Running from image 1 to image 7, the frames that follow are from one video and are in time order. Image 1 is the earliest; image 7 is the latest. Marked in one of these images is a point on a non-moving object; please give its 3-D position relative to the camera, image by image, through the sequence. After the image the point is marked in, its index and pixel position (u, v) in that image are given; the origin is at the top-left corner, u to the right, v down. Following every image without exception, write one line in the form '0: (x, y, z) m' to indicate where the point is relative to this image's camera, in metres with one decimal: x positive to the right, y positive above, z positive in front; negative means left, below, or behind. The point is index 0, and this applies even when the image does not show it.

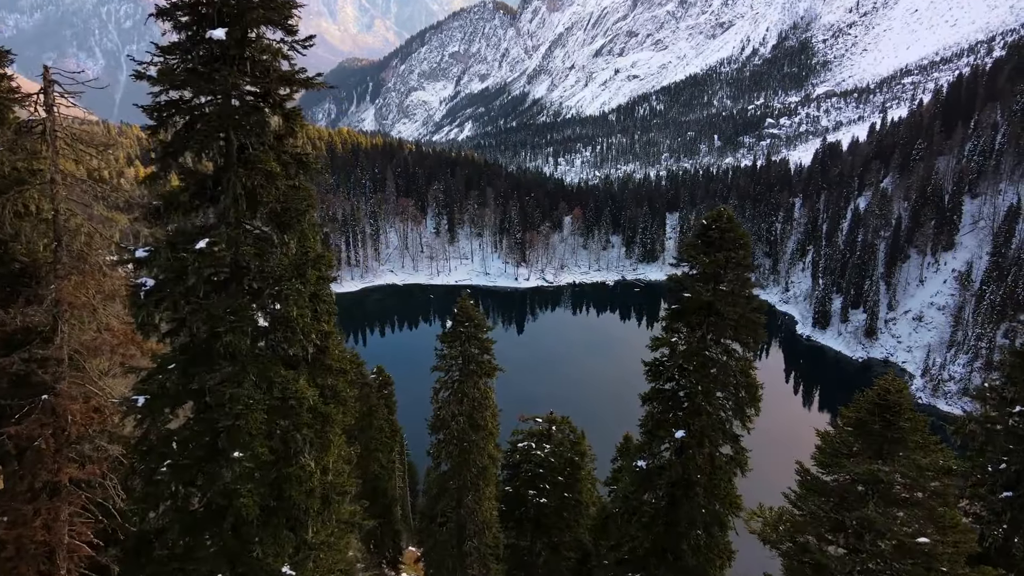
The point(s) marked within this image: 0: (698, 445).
0: (+5.2, -4.4, +14.0) m
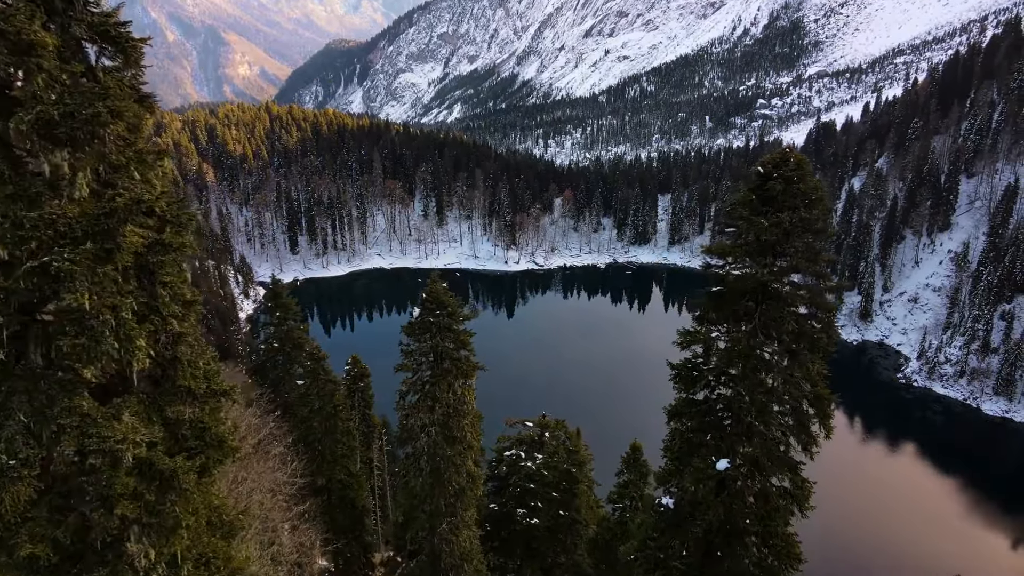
0: (+4.8, -3.9, +10.2) m
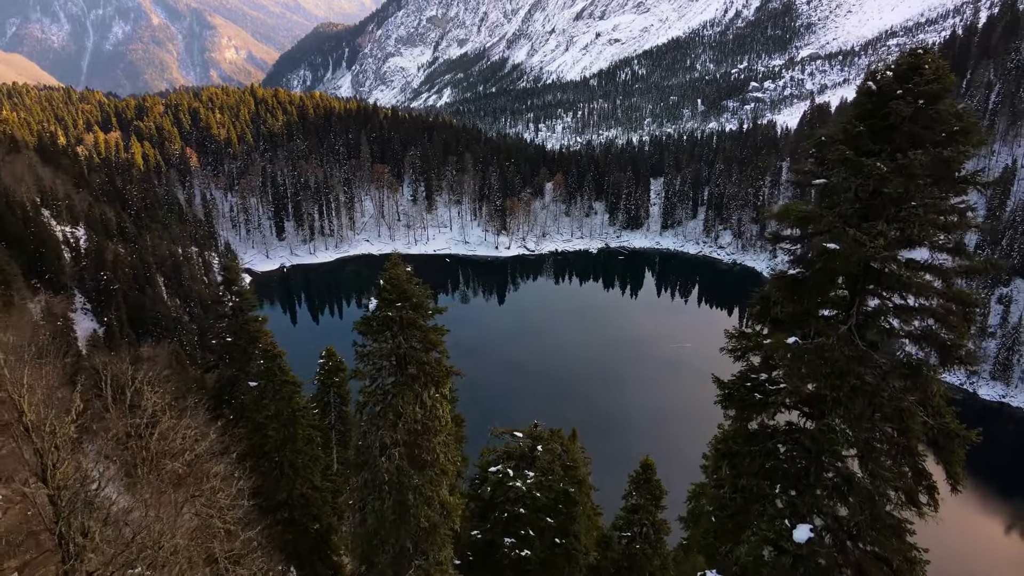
0: (+4.5, -3.6, +6.9) m
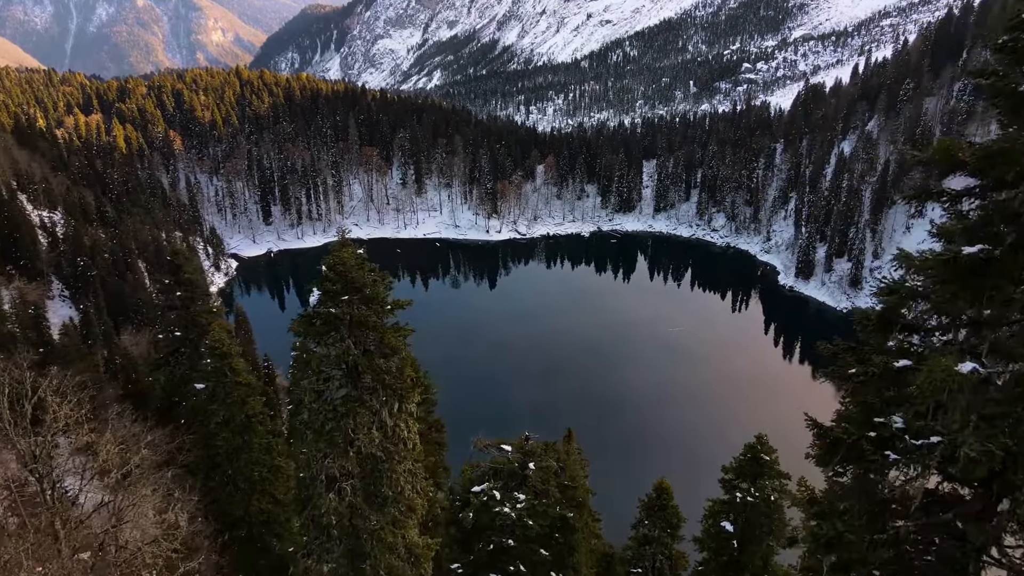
0: (+4.3, -3.6, +4.1) m
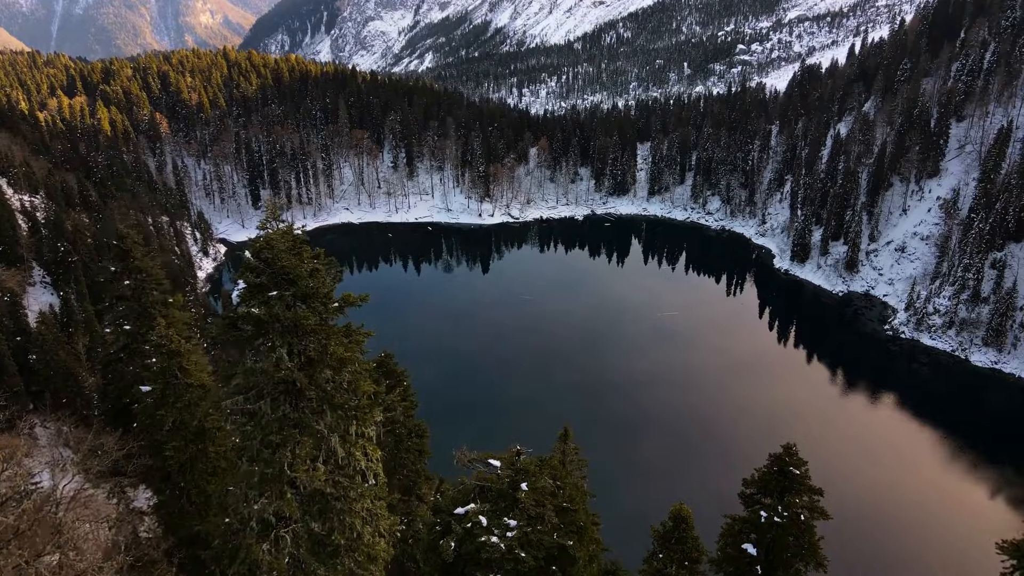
0: (+4.1, -3.6, +2.0) m
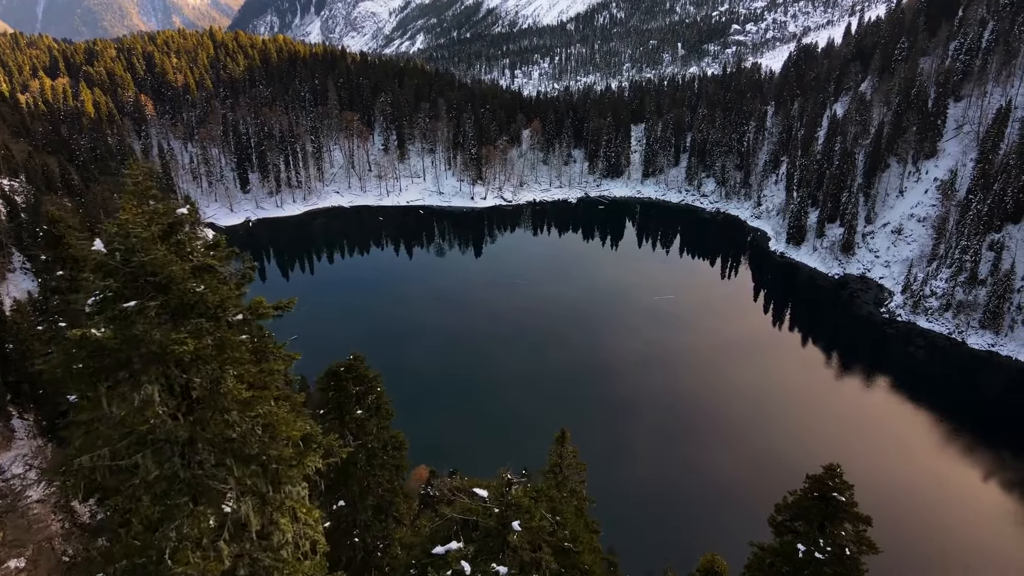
0: (+4.1, -3.8, -0.2) m
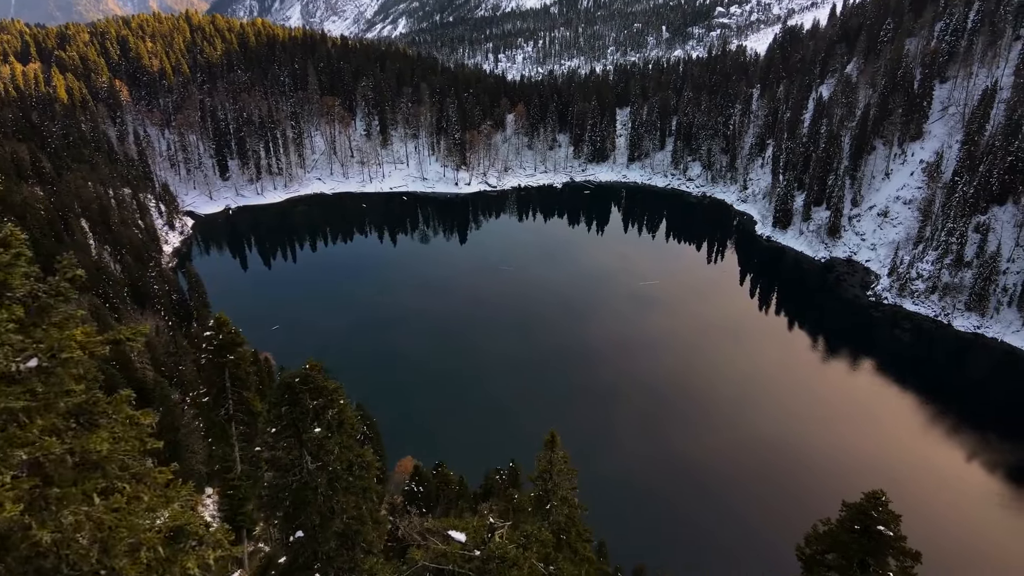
0: (+4.0, -4.0, -1.9) m
